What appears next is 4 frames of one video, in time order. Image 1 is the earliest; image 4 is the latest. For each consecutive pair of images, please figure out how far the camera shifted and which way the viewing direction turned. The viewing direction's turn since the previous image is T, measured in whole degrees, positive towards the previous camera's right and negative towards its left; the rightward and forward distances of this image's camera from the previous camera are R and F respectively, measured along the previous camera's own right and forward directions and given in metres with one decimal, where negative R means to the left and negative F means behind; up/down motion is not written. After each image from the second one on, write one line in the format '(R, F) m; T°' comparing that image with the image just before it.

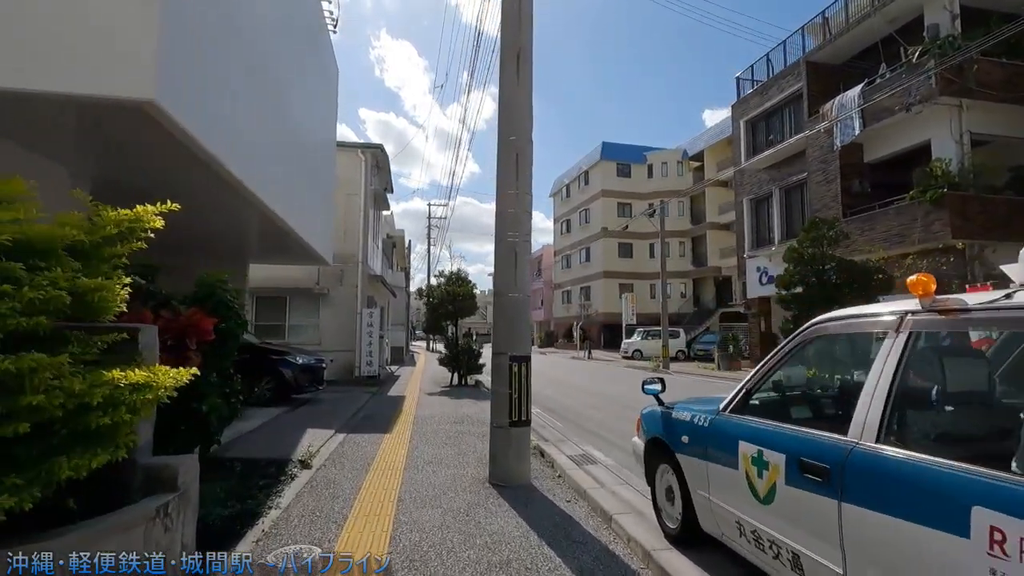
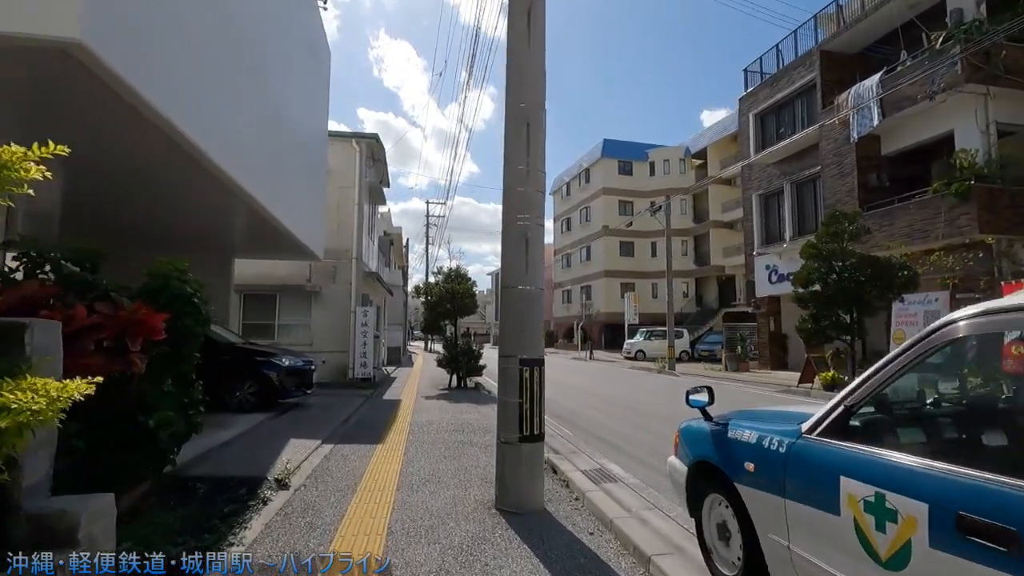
(-0.1, +0.7) m; 0°
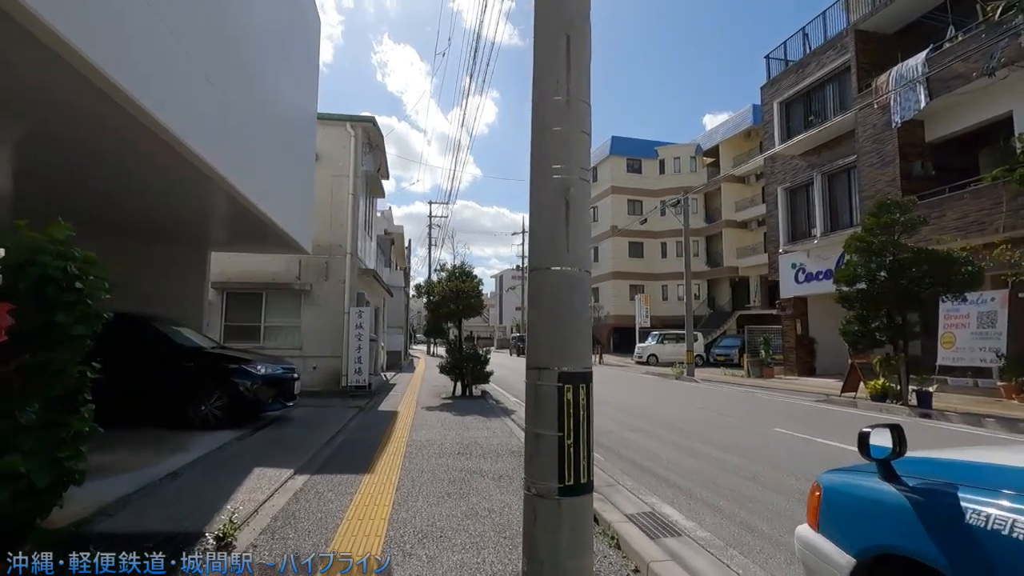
(-0.1, +1.2) m; 0°
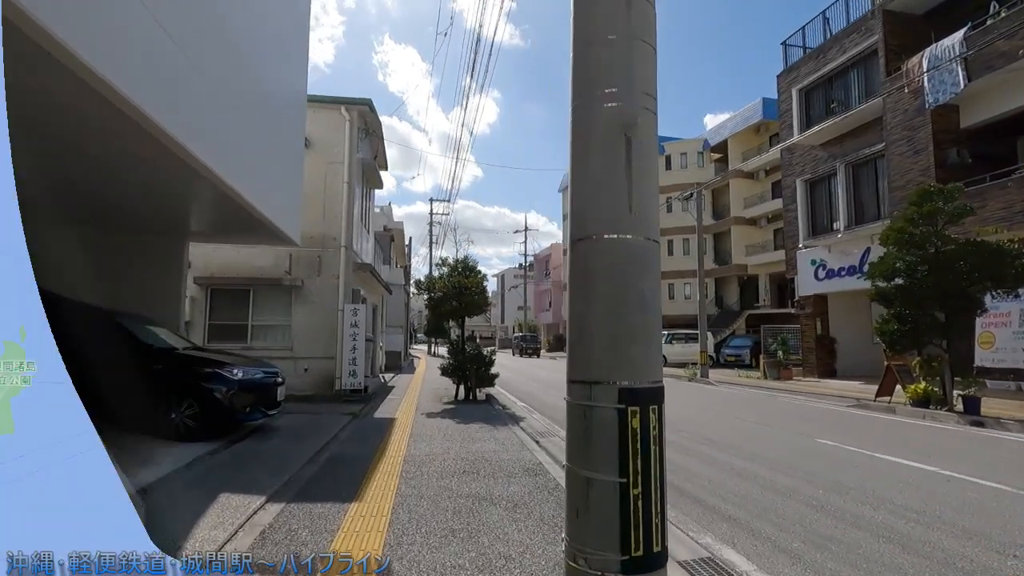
(-0.1, +0.8) m; 0°
